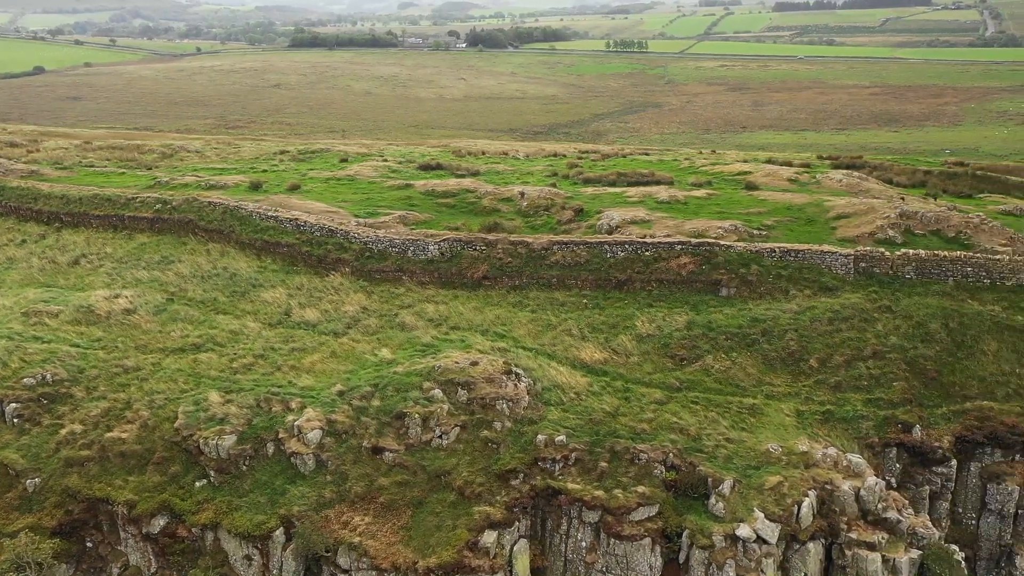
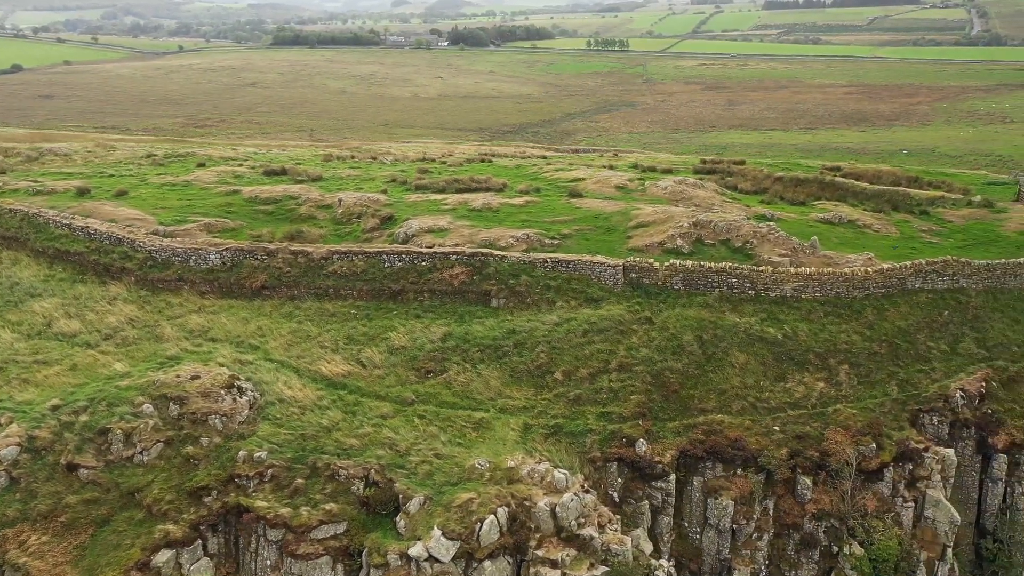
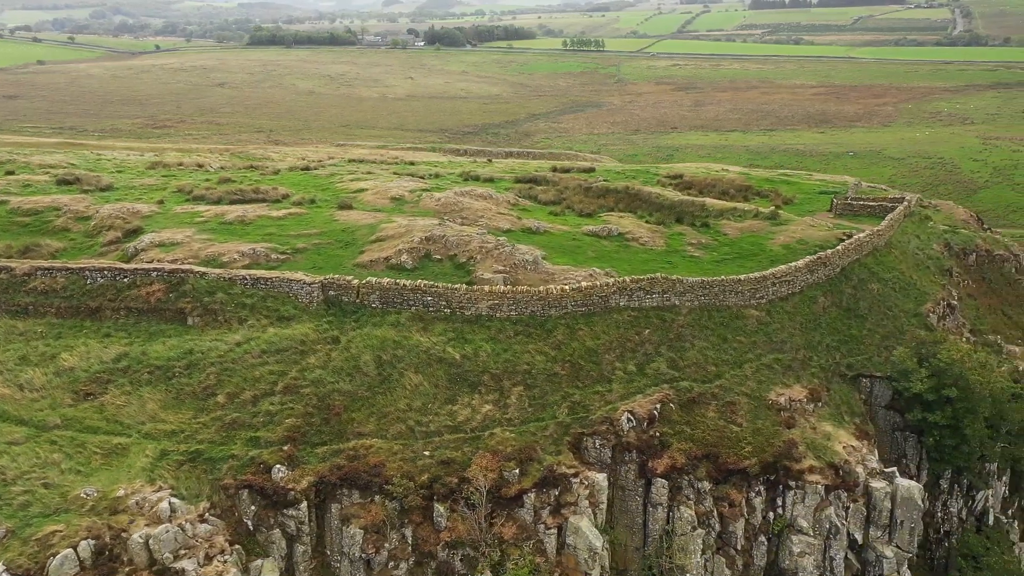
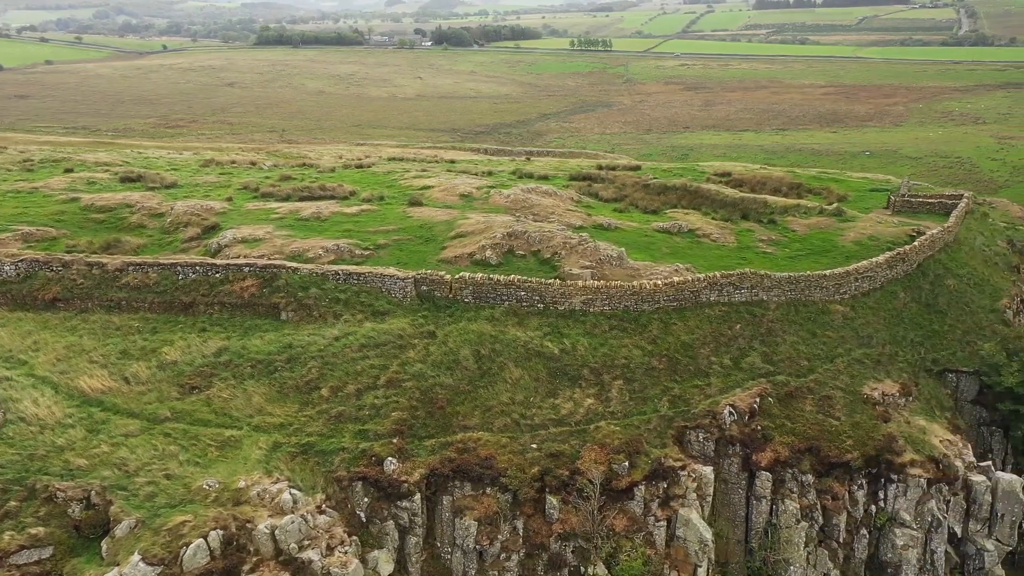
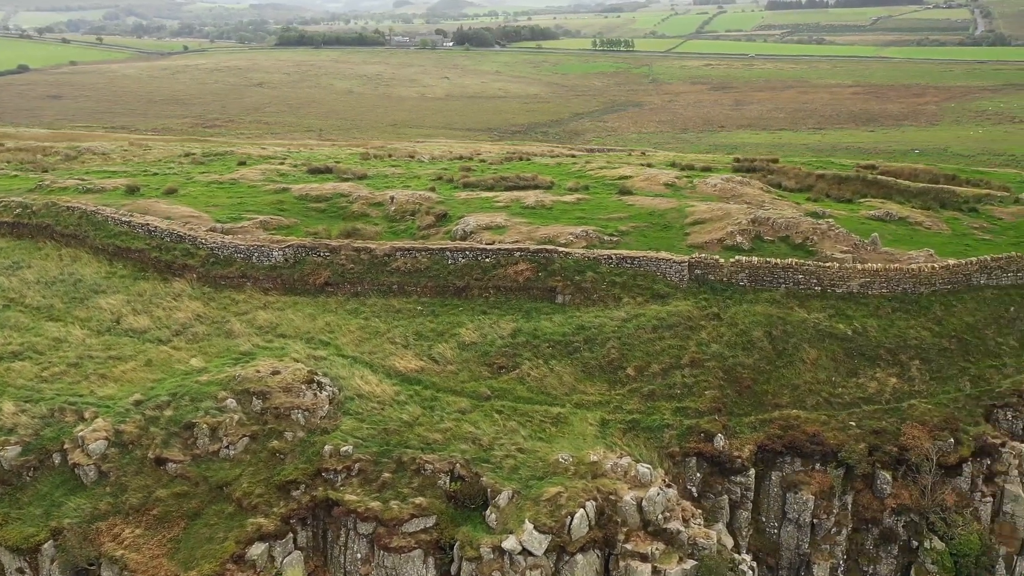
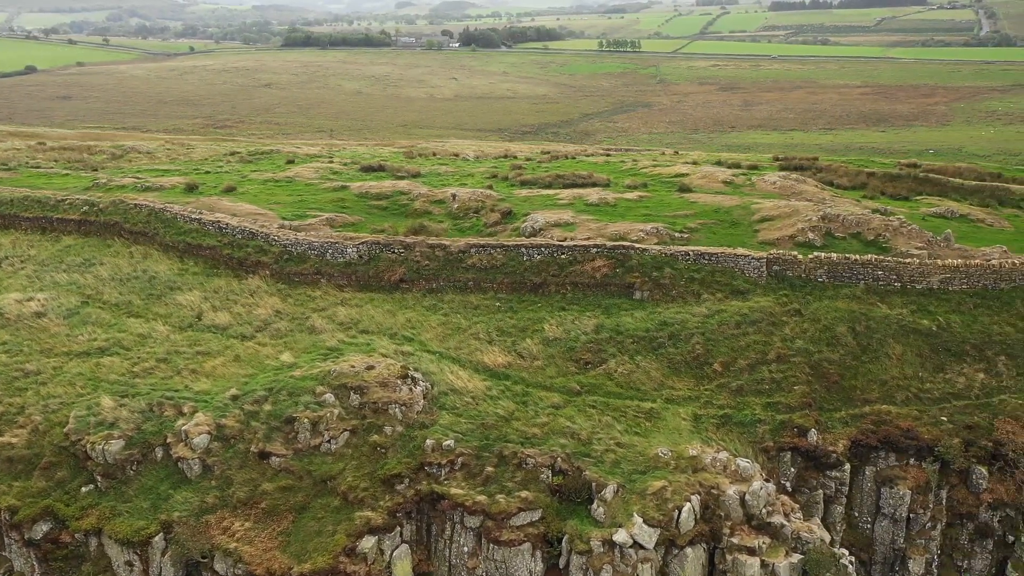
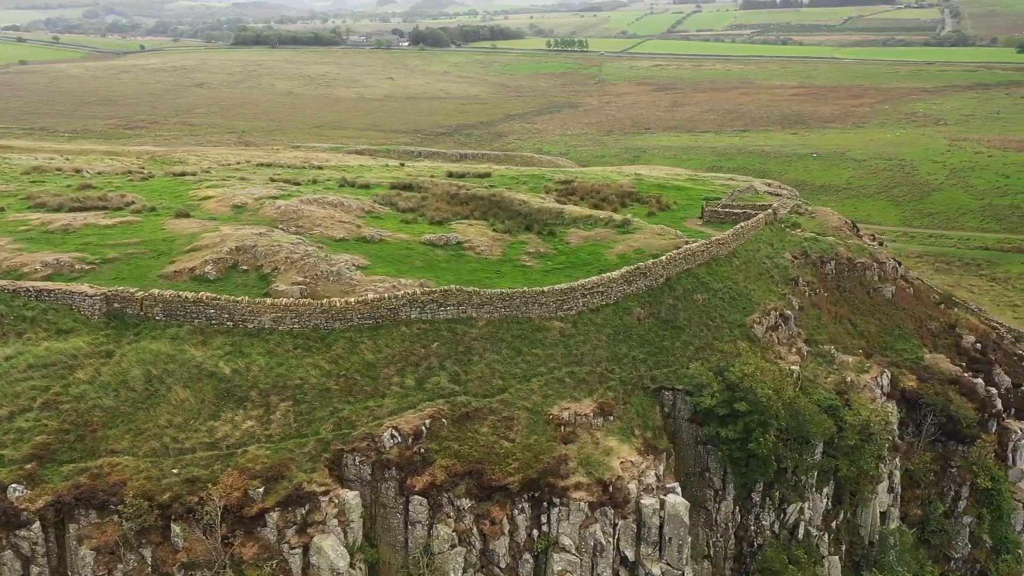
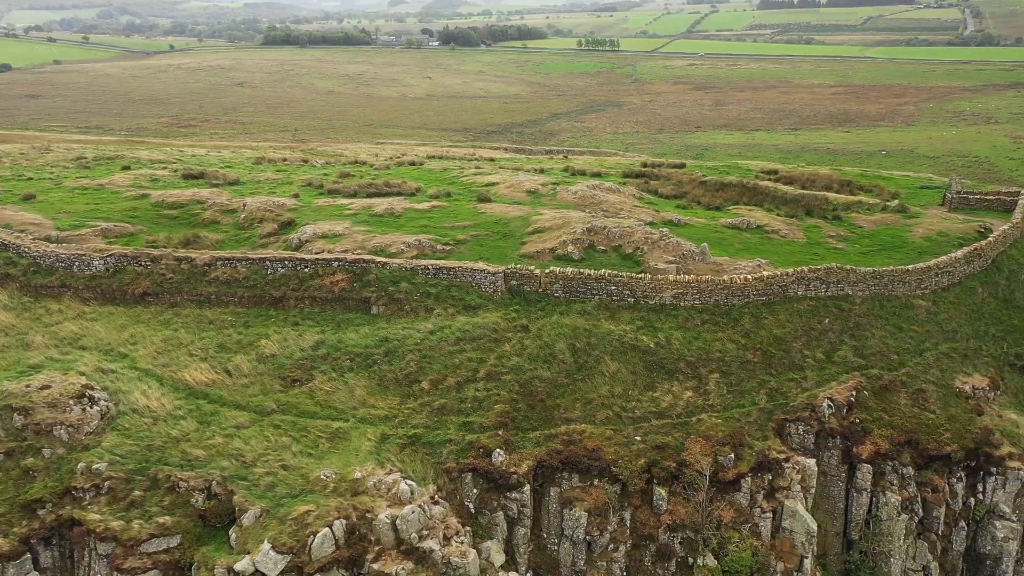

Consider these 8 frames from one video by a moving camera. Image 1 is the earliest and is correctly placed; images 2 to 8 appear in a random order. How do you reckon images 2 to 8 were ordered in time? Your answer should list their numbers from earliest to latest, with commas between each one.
6, 5, 2, 8, 4, 3, 7
